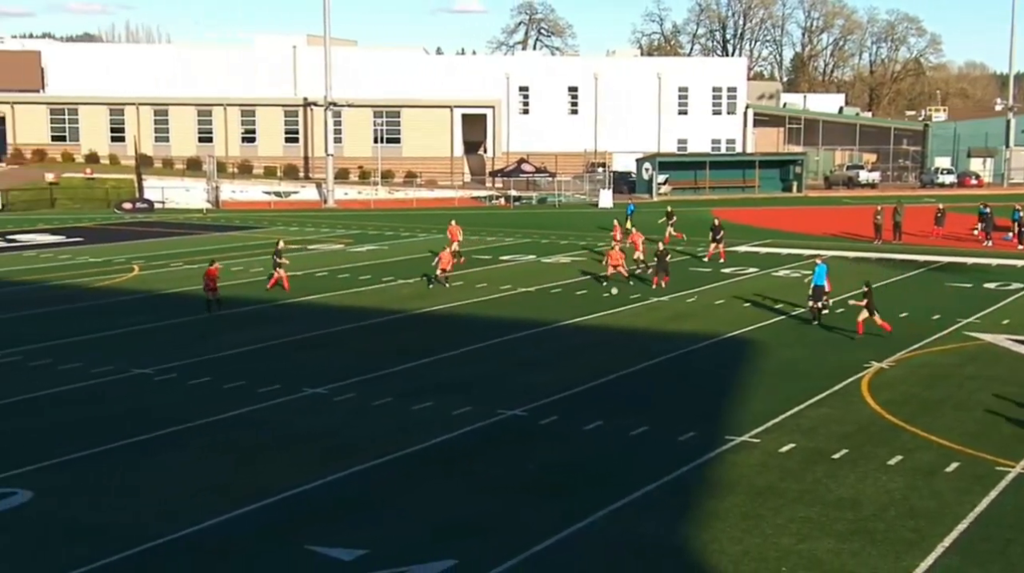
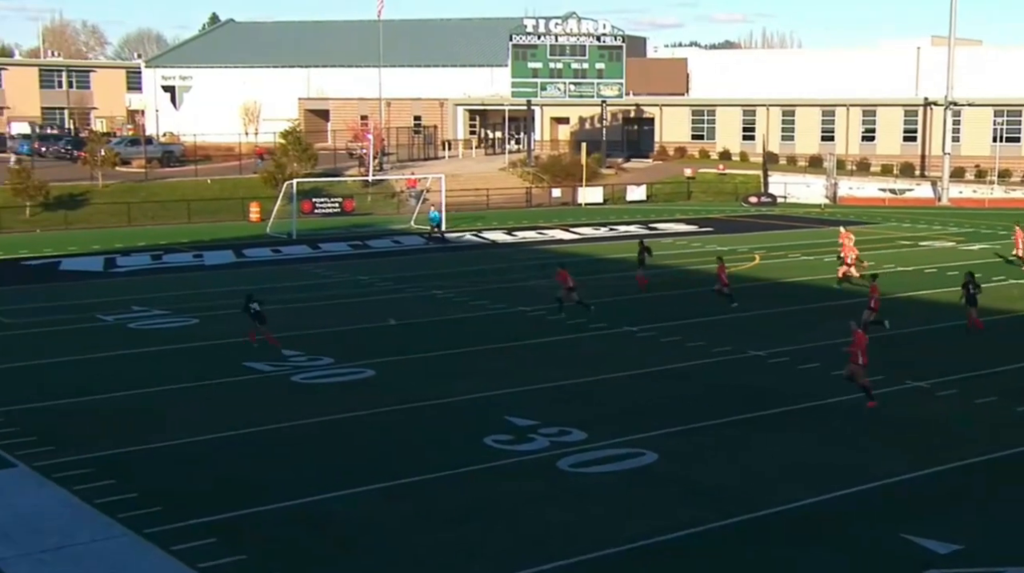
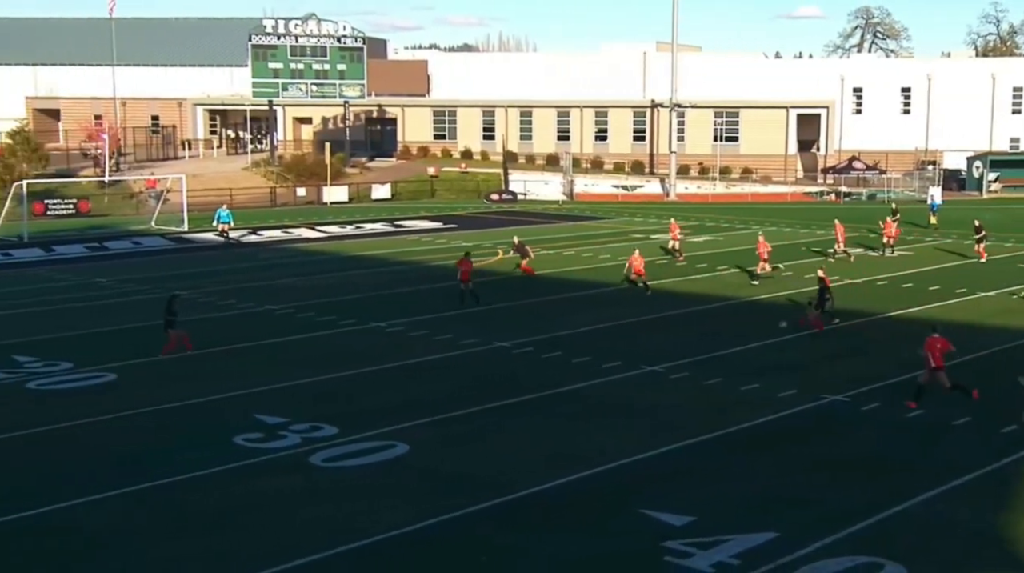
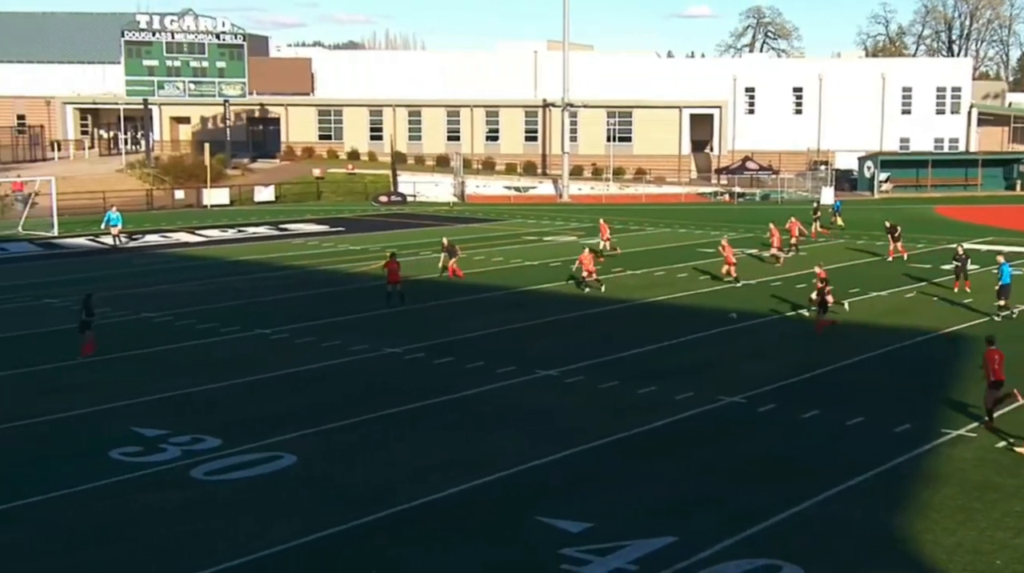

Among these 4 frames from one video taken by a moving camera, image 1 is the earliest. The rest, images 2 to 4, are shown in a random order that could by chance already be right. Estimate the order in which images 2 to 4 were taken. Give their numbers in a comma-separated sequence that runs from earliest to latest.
4, 3, 2
